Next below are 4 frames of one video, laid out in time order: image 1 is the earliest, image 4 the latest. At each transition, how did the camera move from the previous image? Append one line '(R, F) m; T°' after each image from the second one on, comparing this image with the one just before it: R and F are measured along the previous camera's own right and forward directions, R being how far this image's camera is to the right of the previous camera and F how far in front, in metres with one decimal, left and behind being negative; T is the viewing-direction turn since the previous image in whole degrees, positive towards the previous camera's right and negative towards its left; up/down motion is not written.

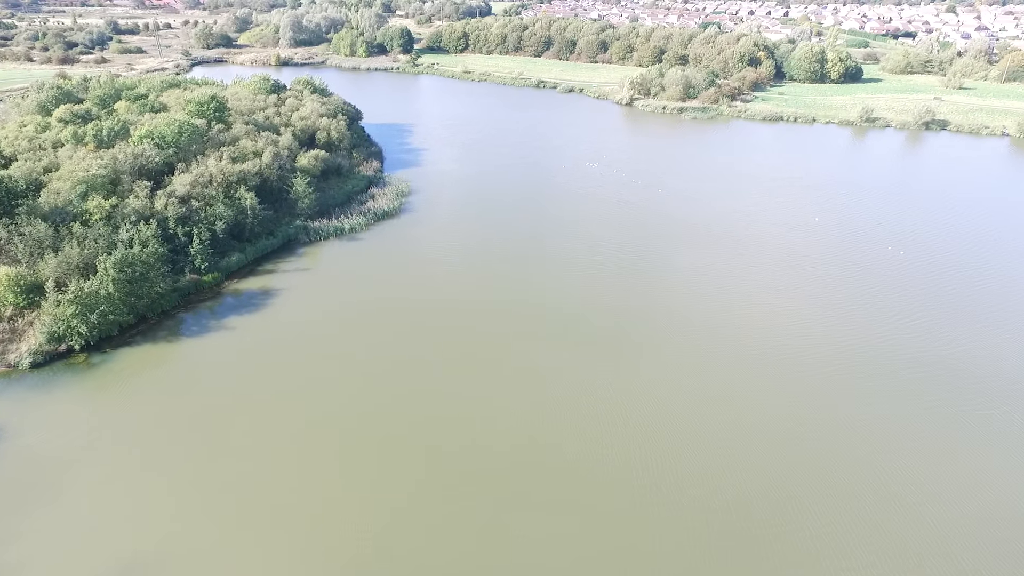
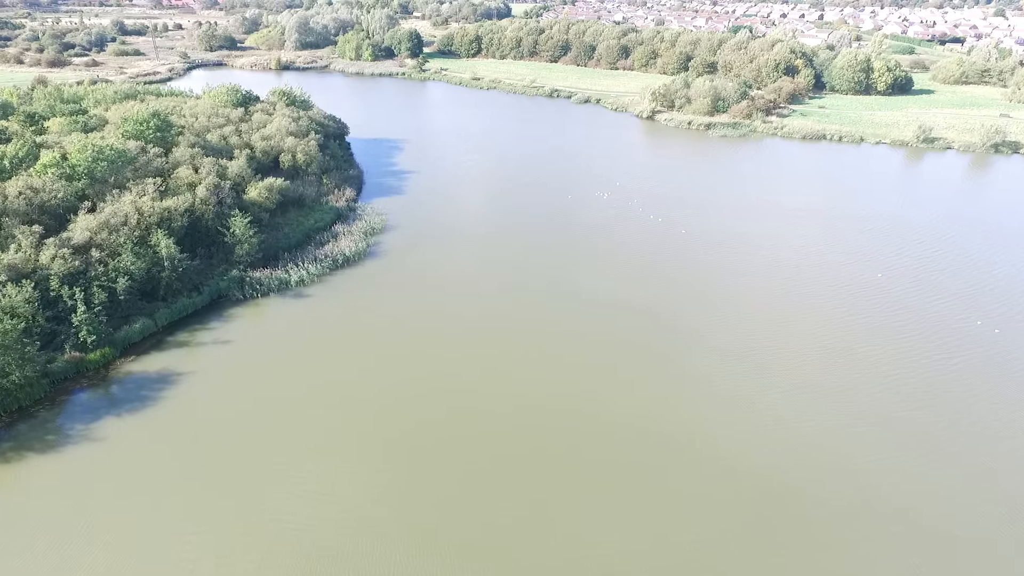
(+1.5, +6.2) m; -2°
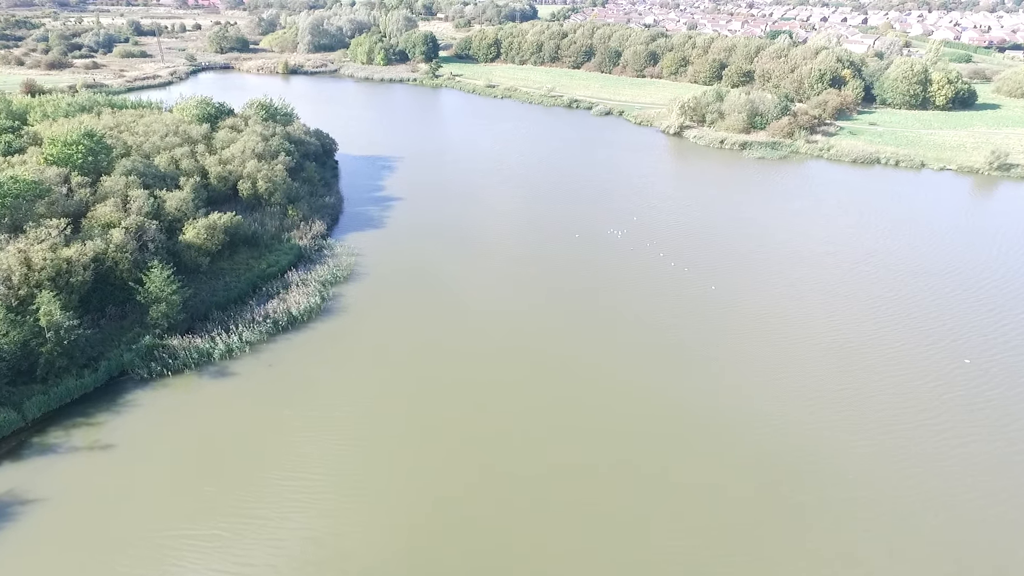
(+1.5, +5.6) m; -2°
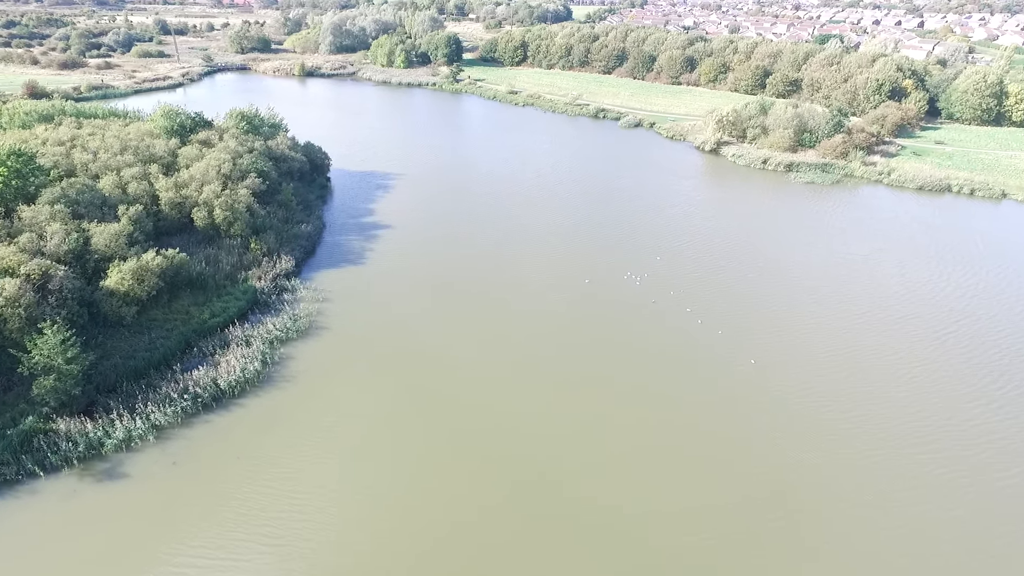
(+1.4, +4.9) m; -3°
